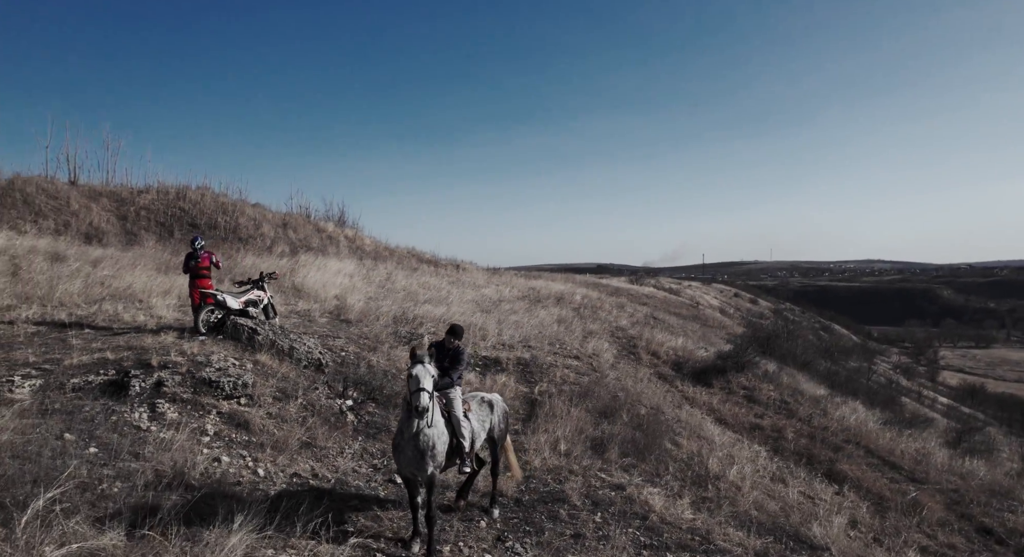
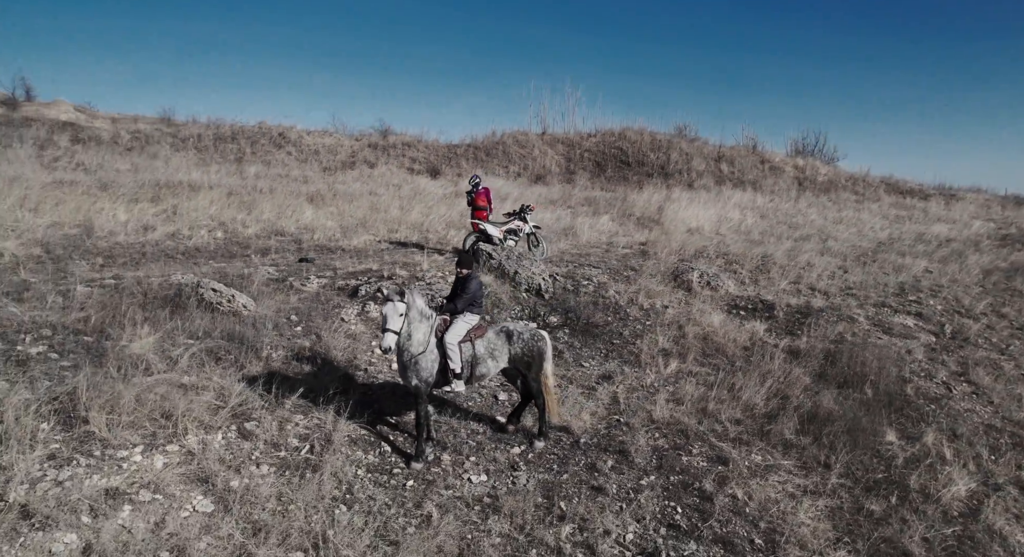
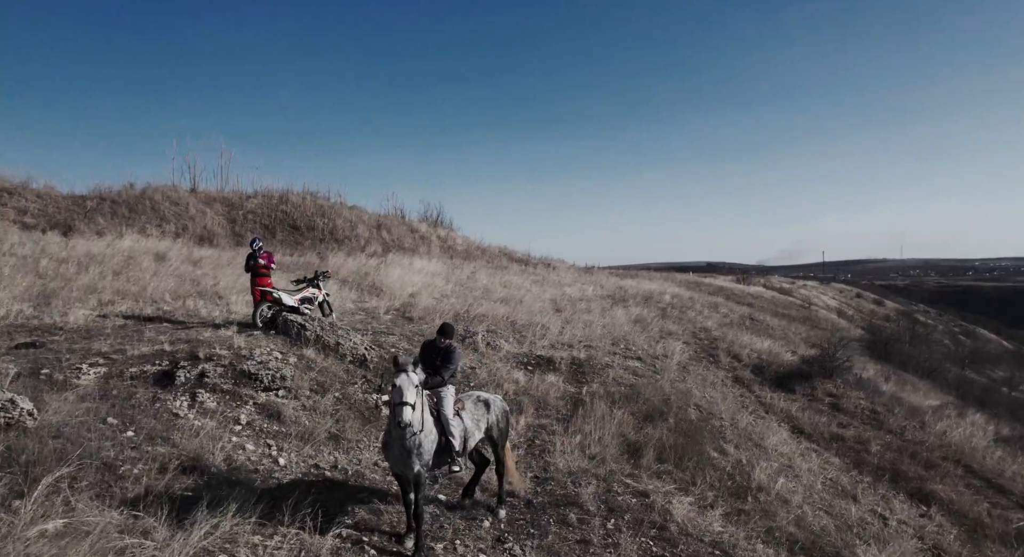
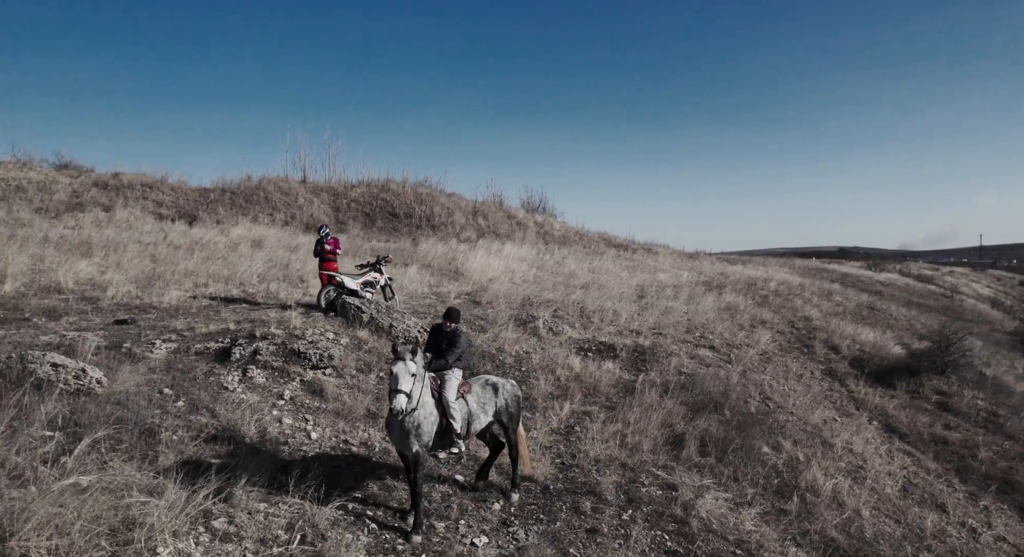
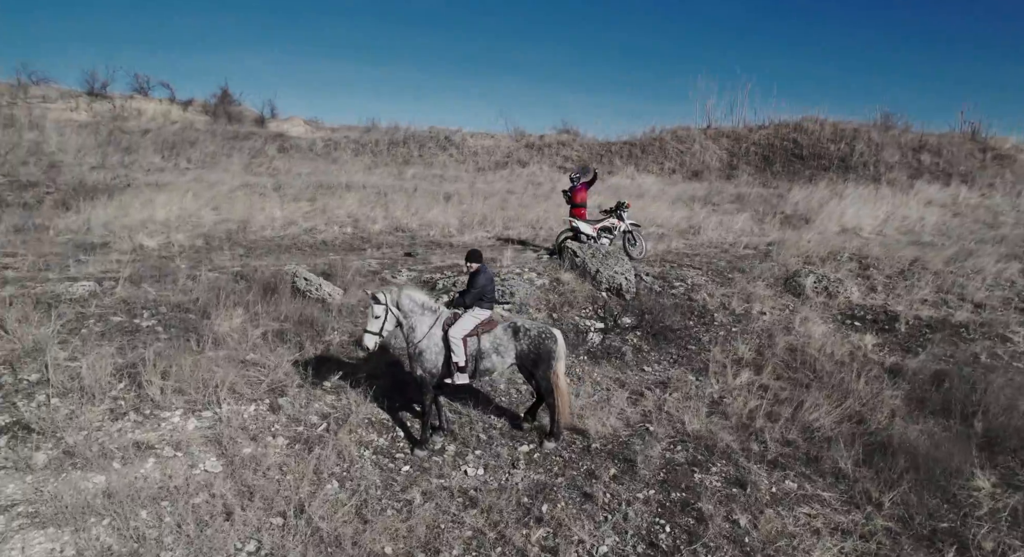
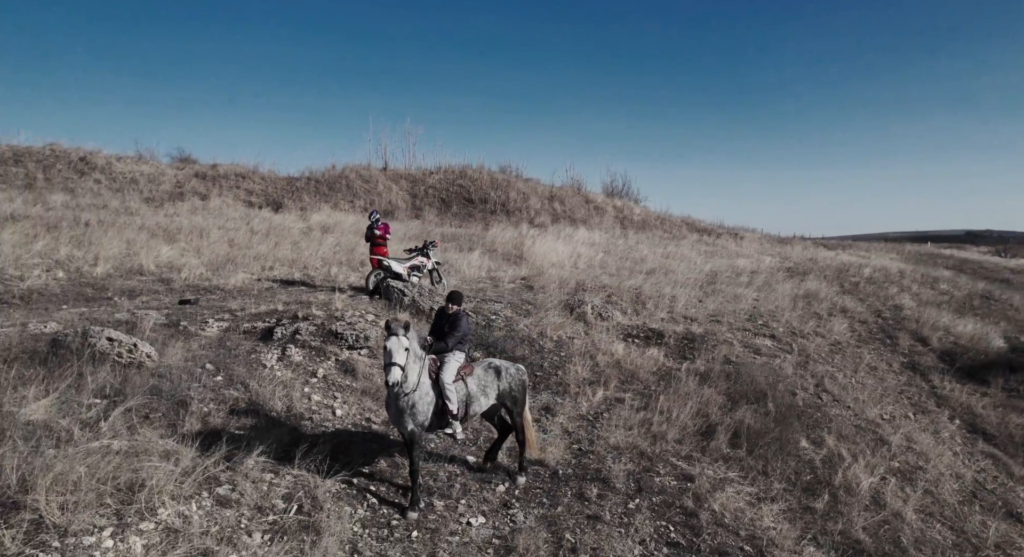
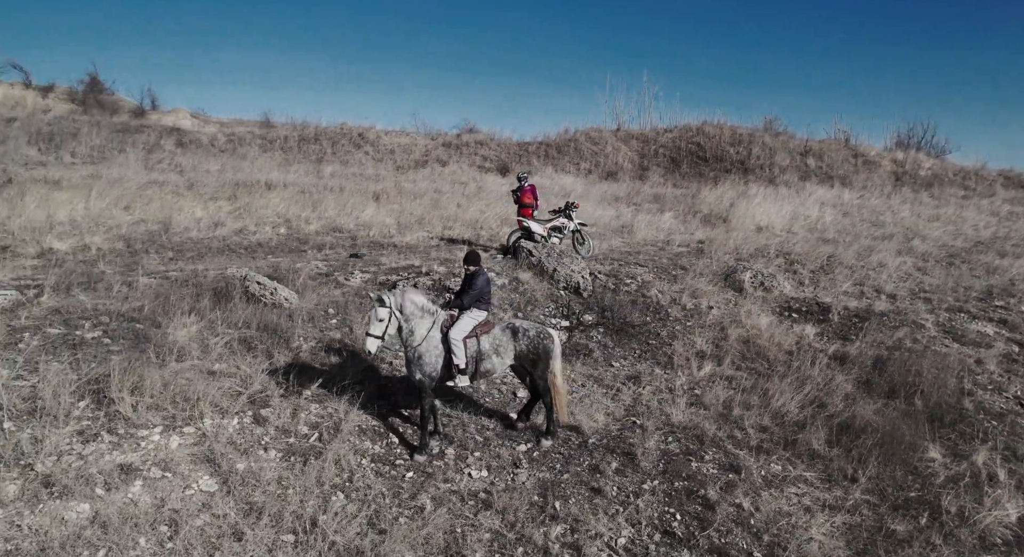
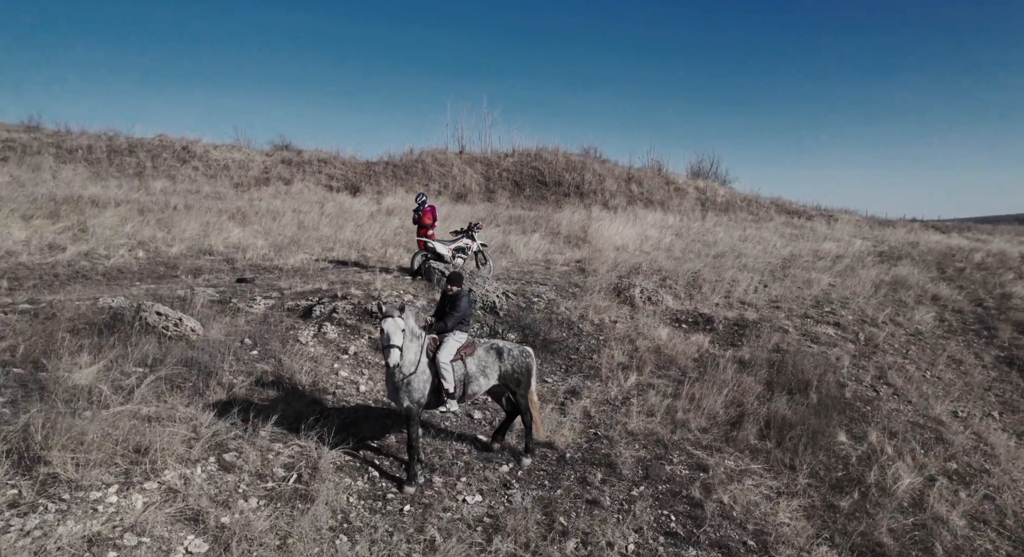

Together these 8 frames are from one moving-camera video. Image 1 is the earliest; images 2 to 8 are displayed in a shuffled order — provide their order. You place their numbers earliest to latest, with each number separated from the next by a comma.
3, 4, 6, 8, 2, 7, 5
